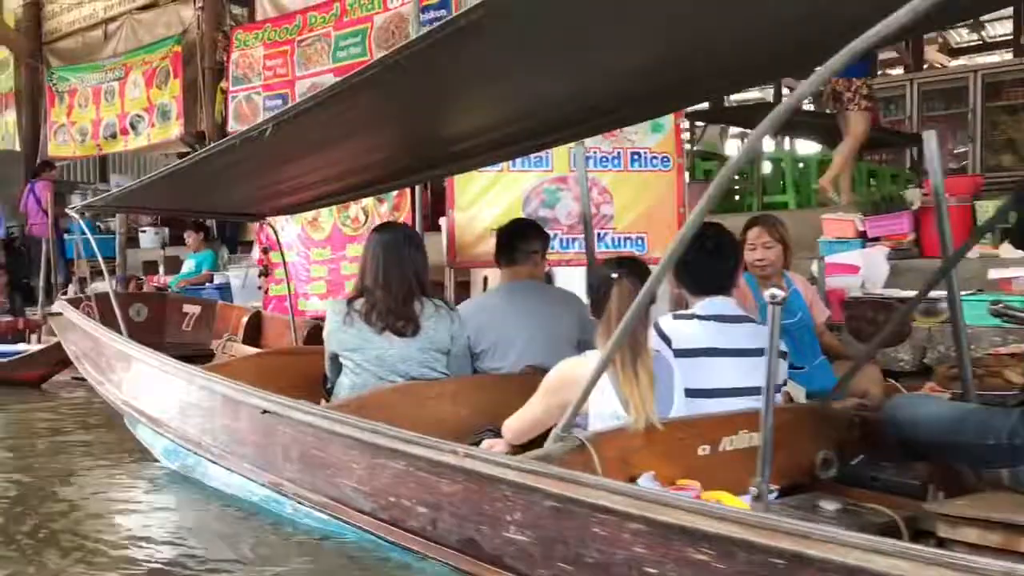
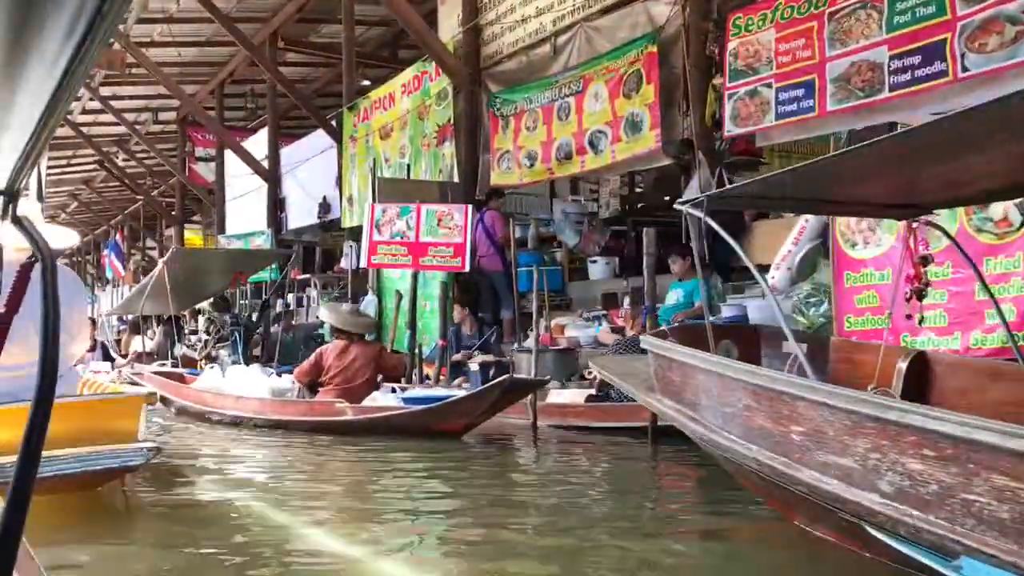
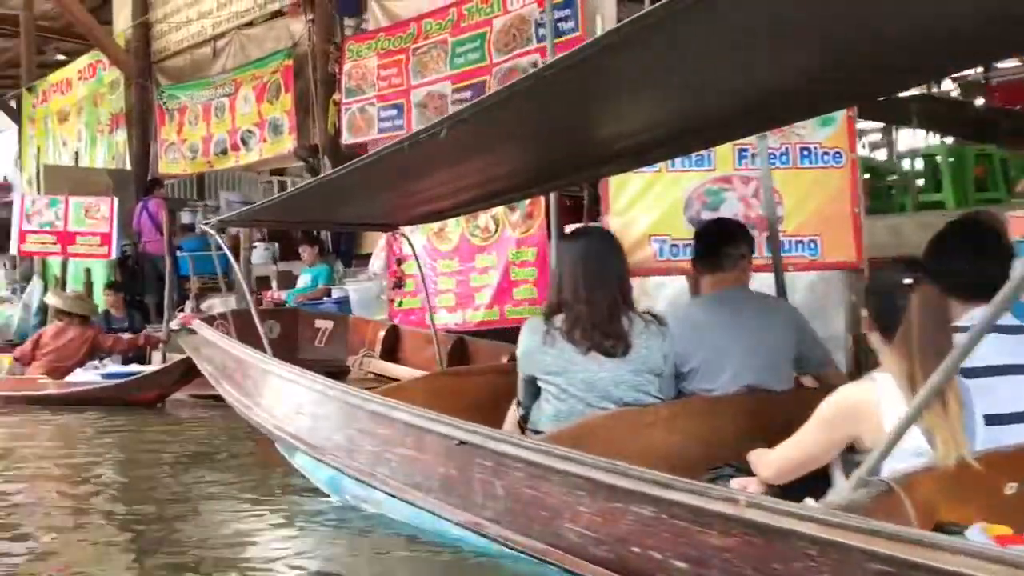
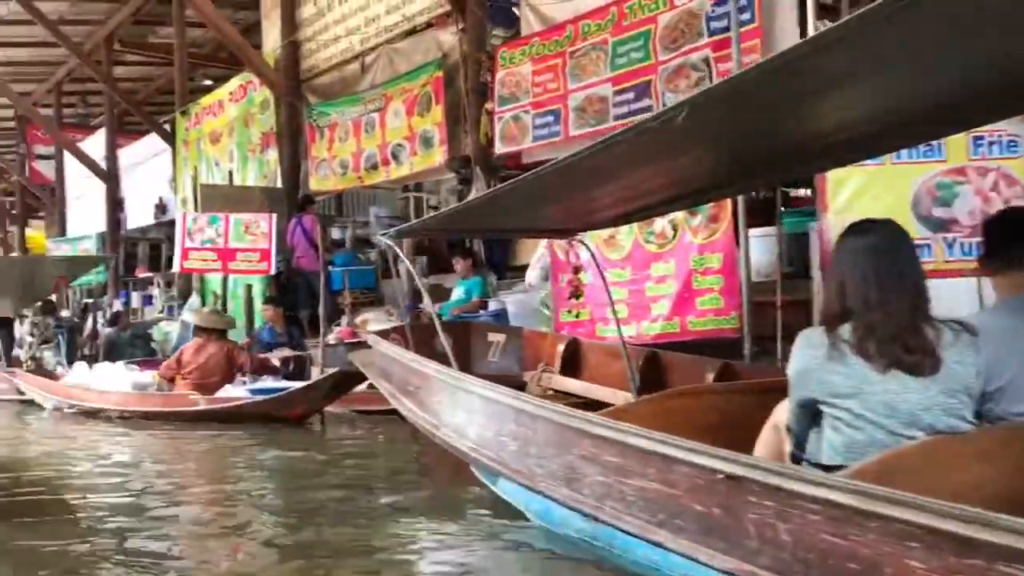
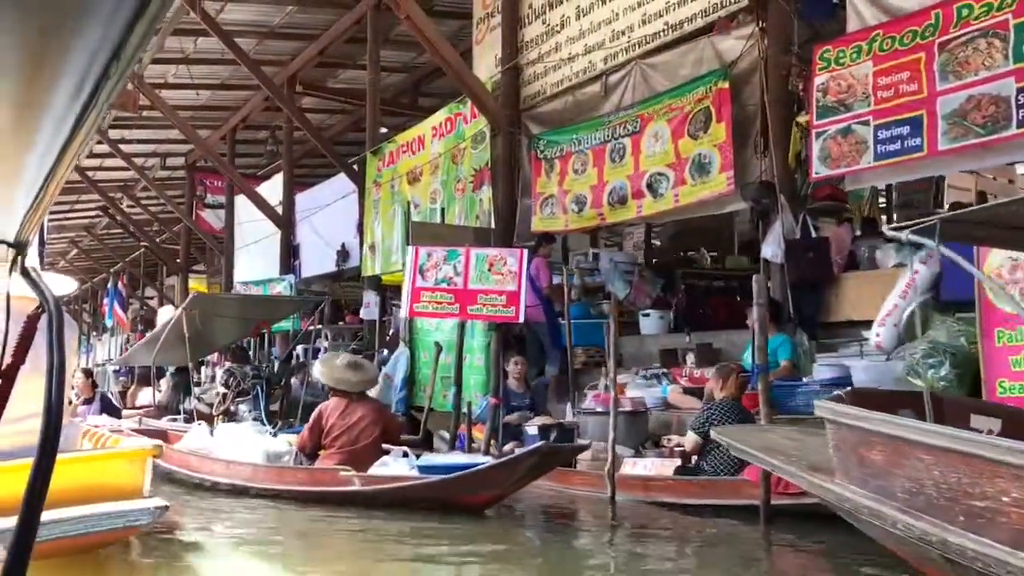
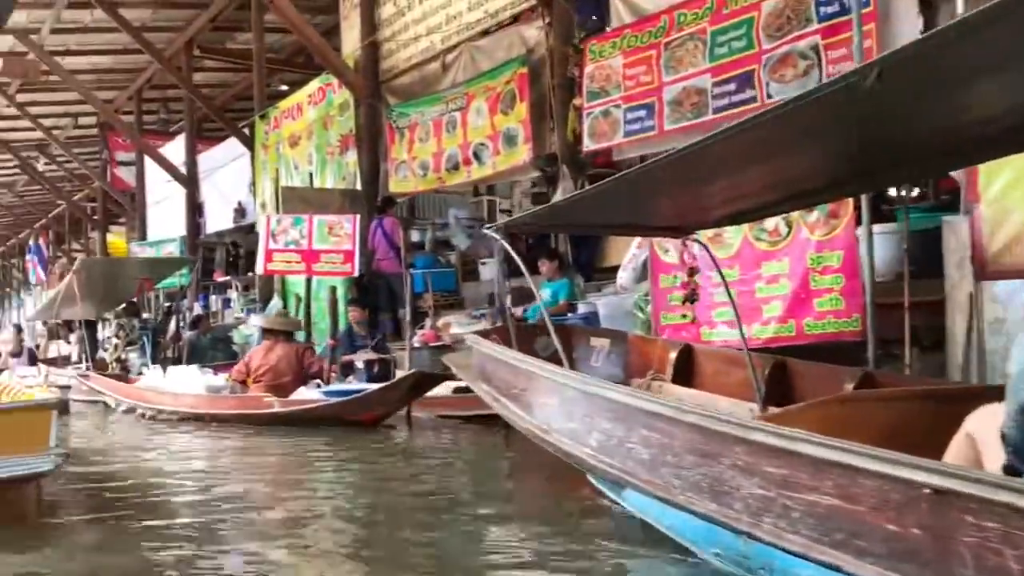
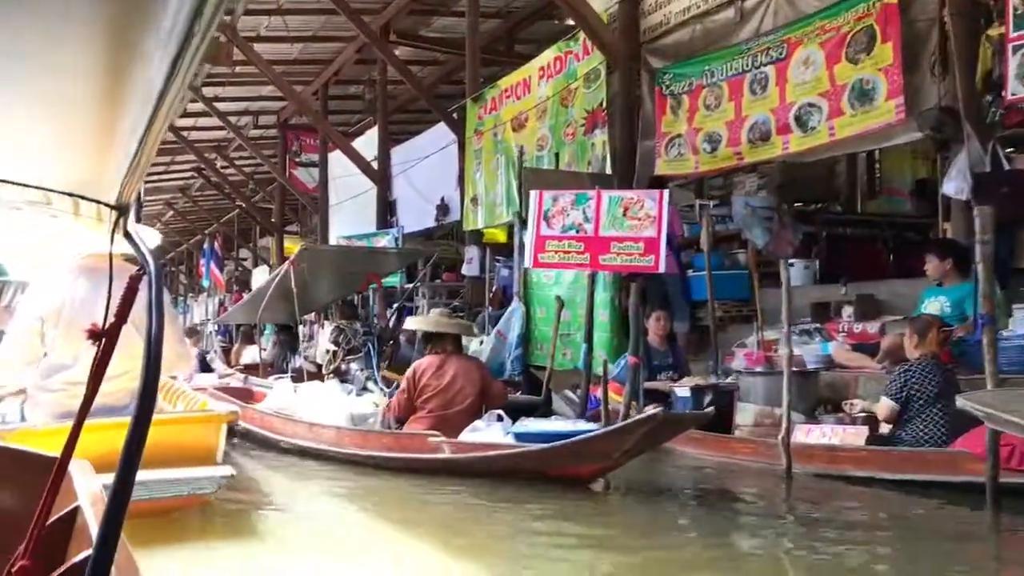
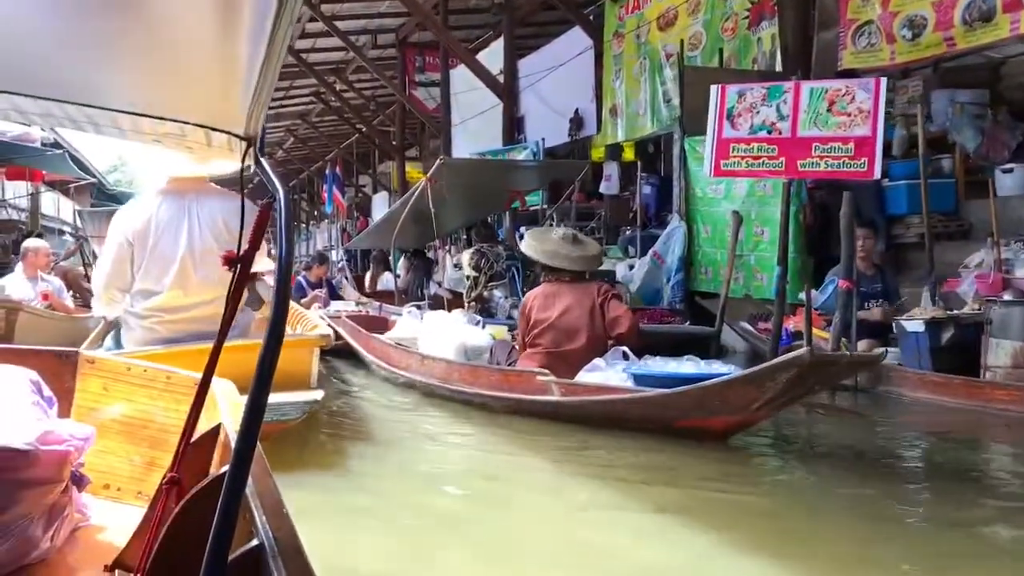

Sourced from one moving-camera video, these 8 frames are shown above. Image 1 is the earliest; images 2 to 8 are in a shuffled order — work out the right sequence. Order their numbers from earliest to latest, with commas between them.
3, 4, 6, 2, 5, 7, 8
